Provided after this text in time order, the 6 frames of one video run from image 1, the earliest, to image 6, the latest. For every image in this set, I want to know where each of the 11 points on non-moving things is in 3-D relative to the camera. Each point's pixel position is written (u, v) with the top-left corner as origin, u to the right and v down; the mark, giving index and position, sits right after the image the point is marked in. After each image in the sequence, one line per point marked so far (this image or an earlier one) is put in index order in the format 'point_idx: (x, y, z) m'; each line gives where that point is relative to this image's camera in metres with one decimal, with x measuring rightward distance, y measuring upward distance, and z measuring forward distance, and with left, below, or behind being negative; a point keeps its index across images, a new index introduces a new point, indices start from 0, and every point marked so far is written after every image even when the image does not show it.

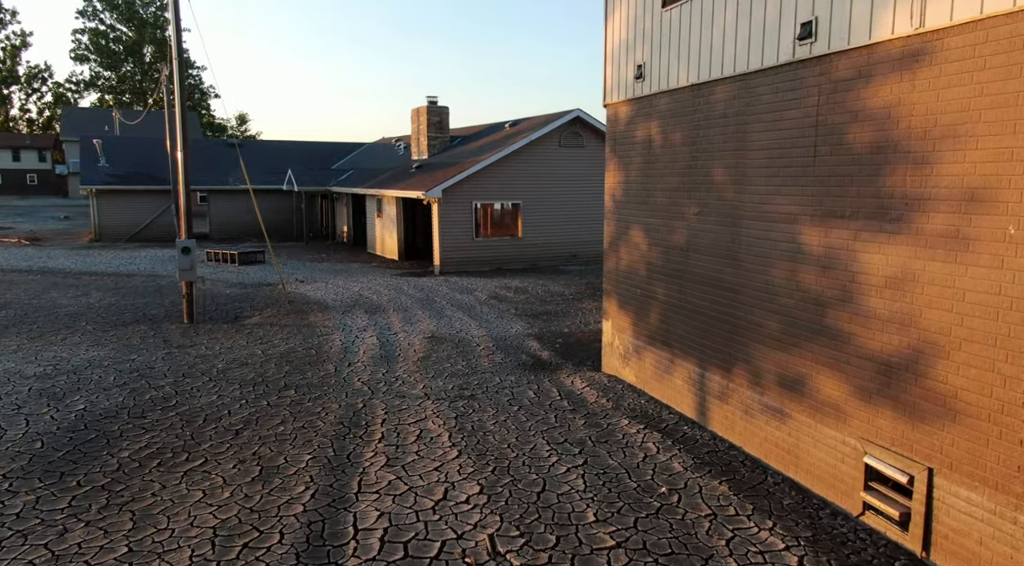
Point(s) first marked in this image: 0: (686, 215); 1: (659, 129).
0: (+1.7, +0.7, +7.0) m
1: (+1.5, +1.6, +7.6) m
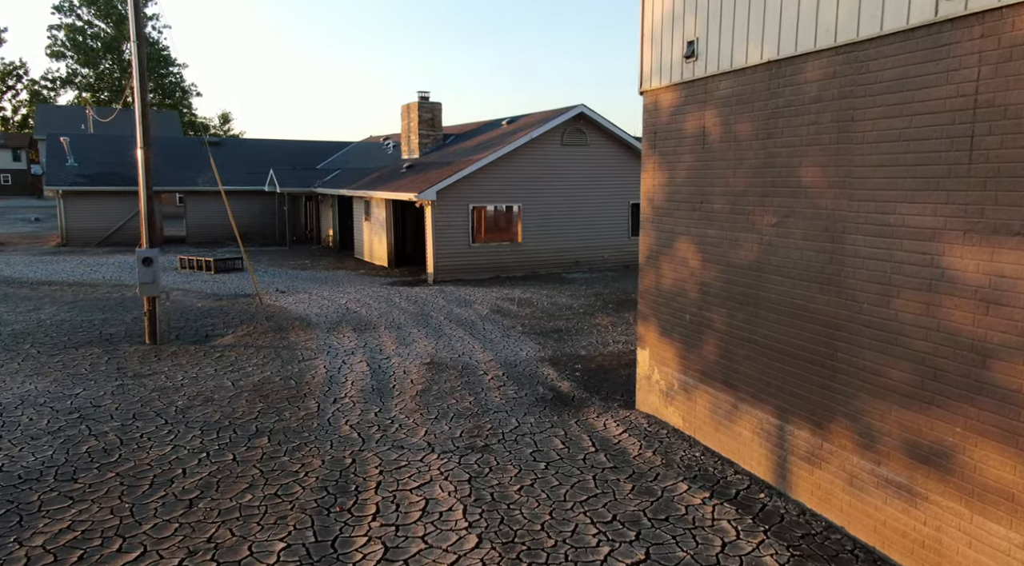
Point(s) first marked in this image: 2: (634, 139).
0: (+1.9, +0.4, +5.6) m
1: (+1.7, +1.4, +6.1) m
2: (+3.3, +3.9, +19.5) m
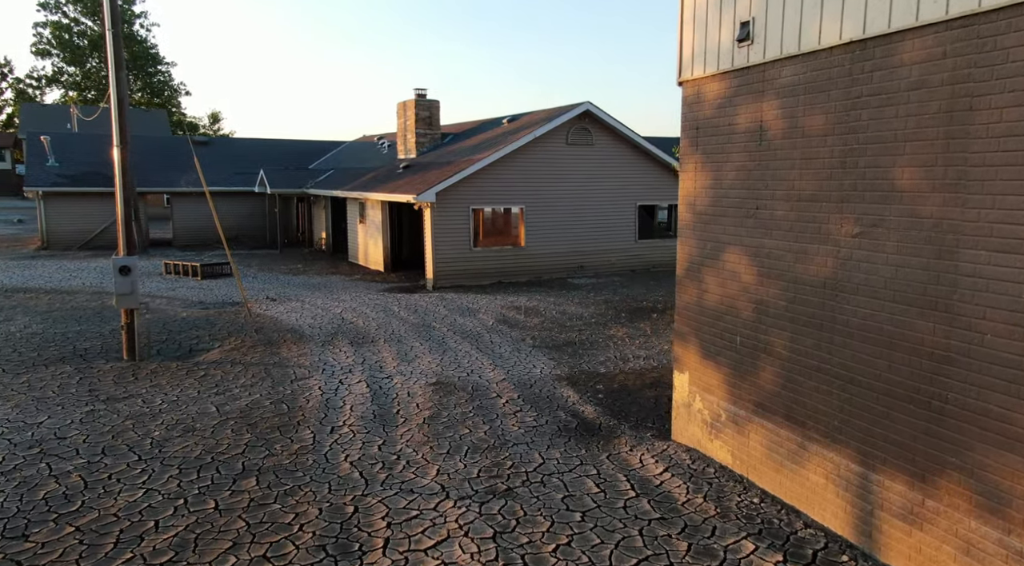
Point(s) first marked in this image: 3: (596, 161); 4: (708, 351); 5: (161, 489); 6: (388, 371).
0: (+2.1, +0.3, +4.8) m
1: (+1.9, +1.3, +5.3) m
2: (+3.4, +3.8, +18.7) m
3: (+2.2, +3.2, +18.7) m
4: (+1.7, -0.6, +6.2) m
5: (-2.8, -1.6, +5.7) m
6: (-1.6, -1.1, +9.2) m
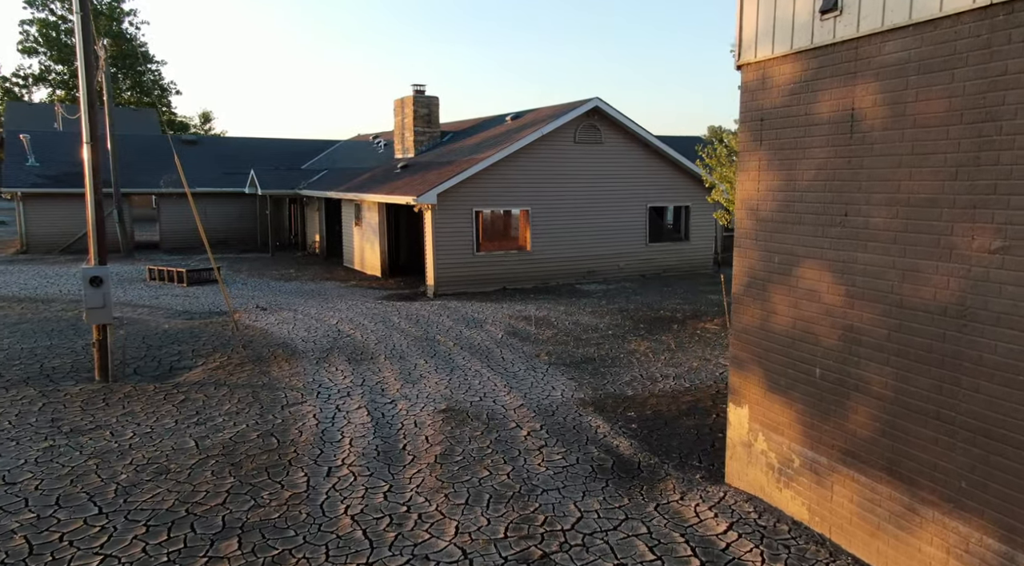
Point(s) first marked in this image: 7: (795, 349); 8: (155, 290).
0: (+2.4, +0.2, +3.8) m
1: (+2.2, +1.1, +4.3) m
2: (+3.5, +3.6, +17.8) m
3: (+2.3, +3.0, +17.8) m
4: (+1.9, -0.7, +5.2) m
5: (-2.6, -1.8, +4.7) m
6: (-1.4, -1.3, +8.2) m
7: (+2.0, -0.5, +5.0) m
8: (-8.0, -0.1, +16.0) m
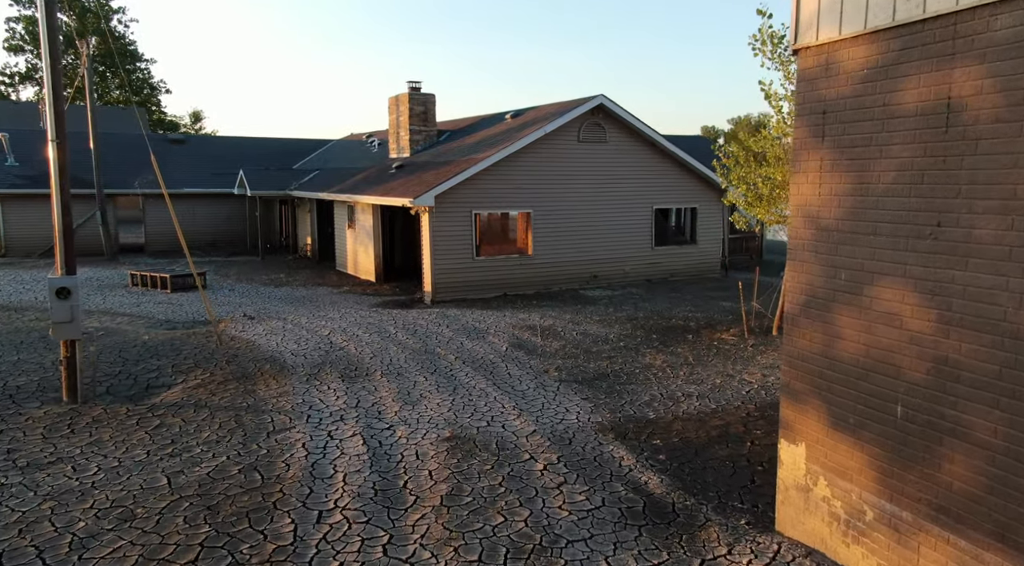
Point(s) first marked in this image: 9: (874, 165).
0: (+2.5, 0.0, +3.0) m
1: (+2.3, +1.0, +3.6) m
2: (+3.5, +3.5, +17.0) m
3: (+2.3, +2.9, +17.0) m
4: (+2.0, -0.9, +4.5) m
5: (-2.4, -1.9, +3.9) m
6: (-1.3, -1.4, +7.4) m
7: (+2.1, -0.6, +4.3) m
8: (-7.9, -0.3, +15.2) m
9: (+2.1, +0.7, +4.2) m
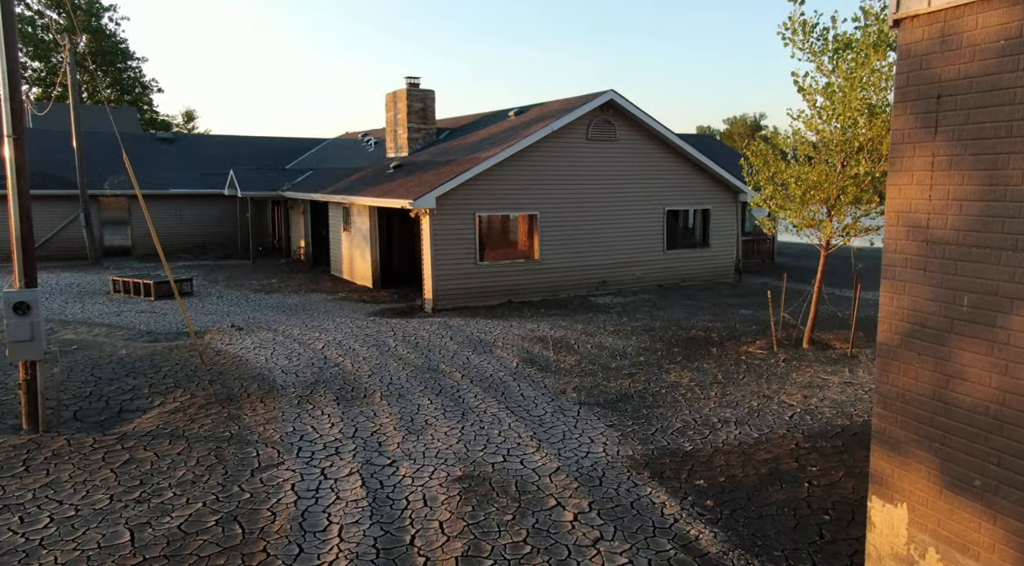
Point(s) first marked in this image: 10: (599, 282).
0: (+2.7, -0.1, +2.2) m
1: (+2.5, +0.9, +2.7) m
2: (+3.6, +3.4, +16.1) m
3: (+2.4, +2.8, +16.1) m
4: (+2.2, -1.0, +3.6) m
5: (-2.2, -2.1, +3.0) m
6: (-1.1, -1.6, +6.5) m
7: (+2.3, -0.7, +3.4) m
8: (-7.8, -0.4, +14.2) m
9: (+2.3, +0.6, +3.3) m
10: (+2.0, 0.0, +16.3) m
